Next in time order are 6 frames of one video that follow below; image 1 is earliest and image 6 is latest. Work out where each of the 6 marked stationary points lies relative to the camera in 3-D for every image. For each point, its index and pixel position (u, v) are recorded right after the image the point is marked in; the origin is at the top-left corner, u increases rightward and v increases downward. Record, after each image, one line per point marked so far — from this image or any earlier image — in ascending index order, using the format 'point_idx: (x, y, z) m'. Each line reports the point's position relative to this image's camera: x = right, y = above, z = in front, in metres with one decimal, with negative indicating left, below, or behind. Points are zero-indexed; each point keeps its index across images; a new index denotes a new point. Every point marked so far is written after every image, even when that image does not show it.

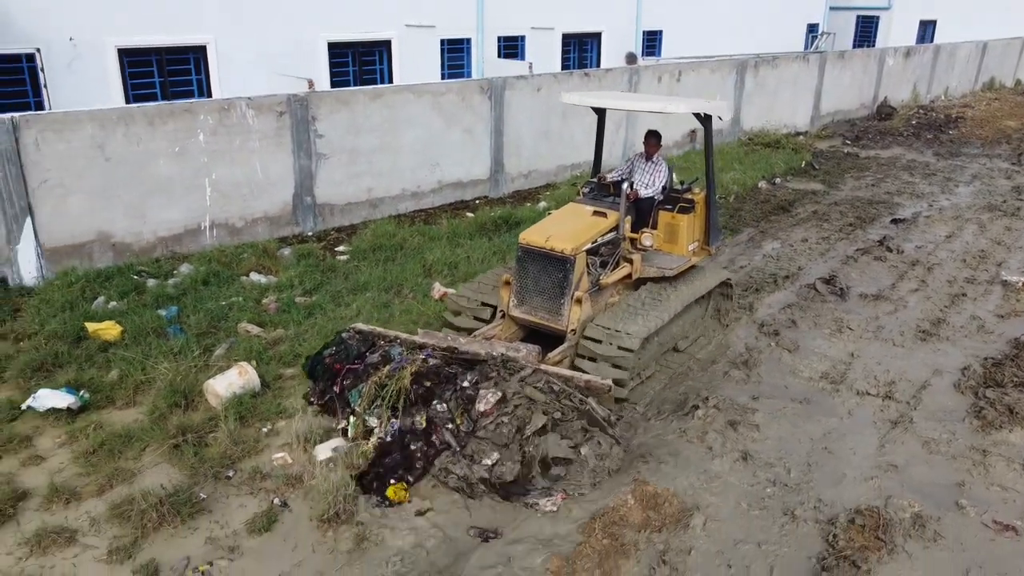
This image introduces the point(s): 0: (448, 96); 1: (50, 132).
0: (-0.9, +2.6, +10.9) m
1: (-4.5, +1.5, +7.9) m
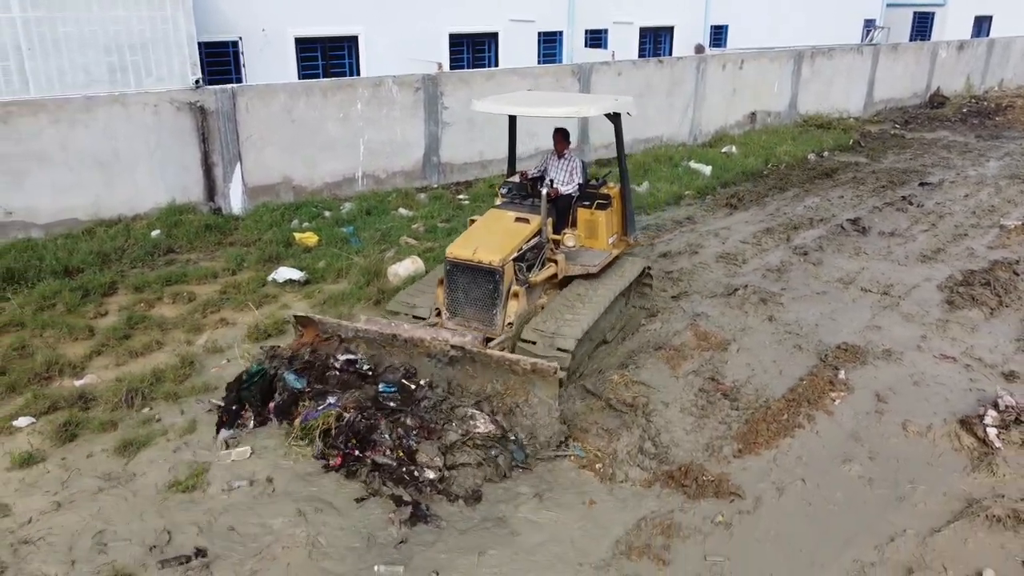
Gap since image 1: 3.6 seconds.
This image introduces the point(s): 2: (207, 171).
0: (+0.5, +3.4, +13.3) m
1: (-3.3, +2.4, +10.5) m
2: (-3.9, +1.5, +10.4) m
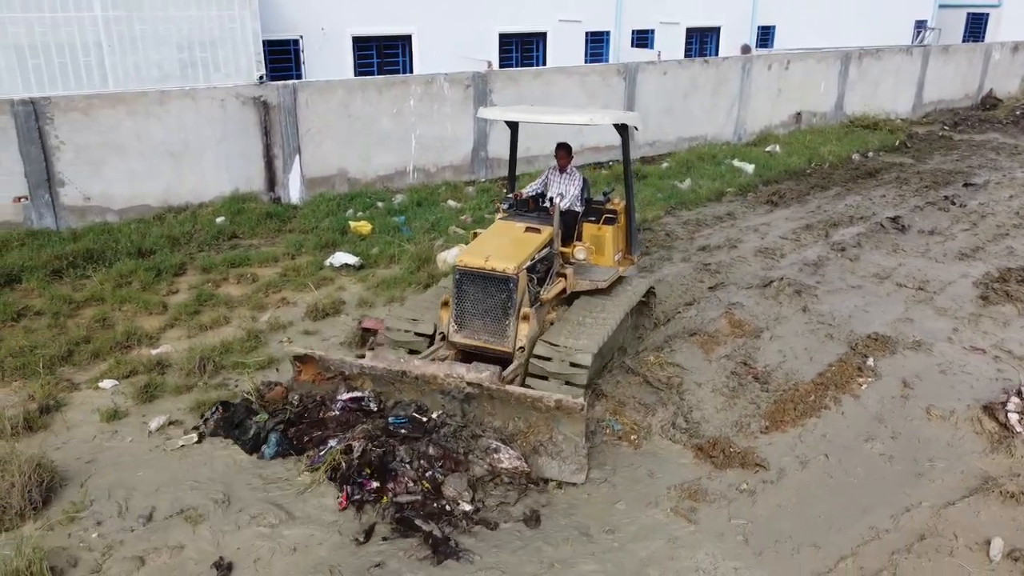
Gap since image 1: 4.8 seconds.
0: (+1.3, +3.5, +13.6) m
1: (-2.7, +2.6, +11.1) m
2: (-3.3, +1.7, +11.0) m
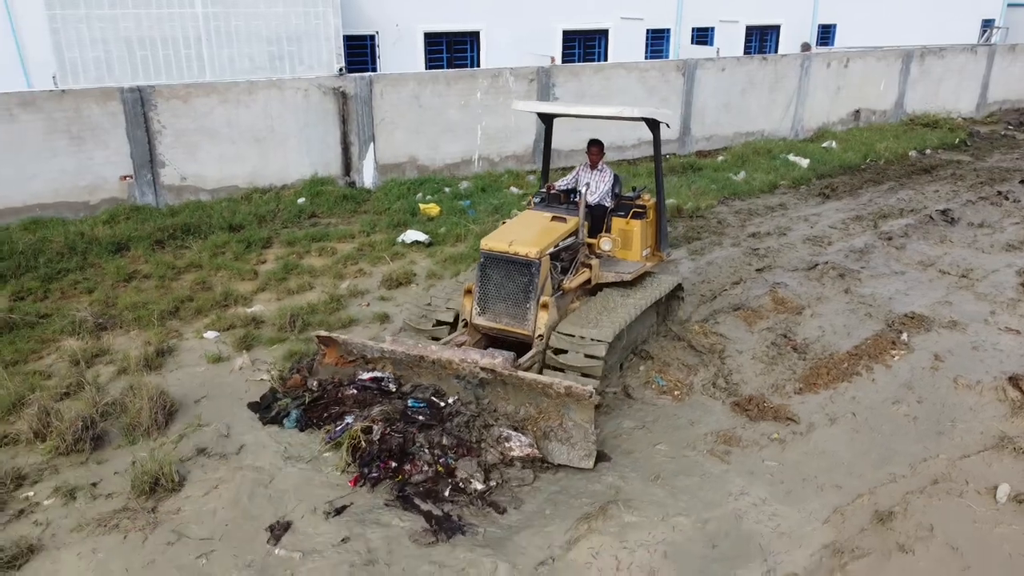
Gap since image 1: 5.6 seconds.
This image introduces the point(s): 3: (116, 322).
0: (+2.4, +3.7, +14.1) m
1: (-1.8, +2.9, +11.9) m
2: (-2.4, +2.0, +11.8) m
3: (-3.5, -0.3, +7.3) m
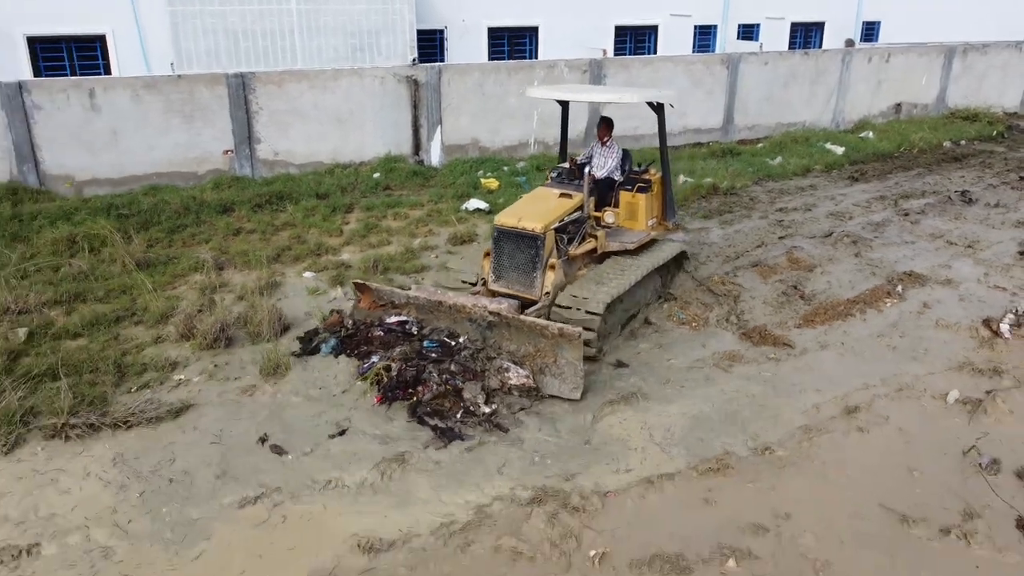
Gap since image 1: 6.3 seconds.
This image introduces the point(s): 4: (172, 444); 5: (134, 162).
0: (+3.5, +4.2, +15.2) m
1: (-0.9, +3.5, +13.3) m
2: (-1.6, +2.6, +13.3) m
3: (-3.0, +0.3, +8.8) m
4: (-2.3, -1.0, +5.5) m
5: (-5.4, +1.8, +11.6) m
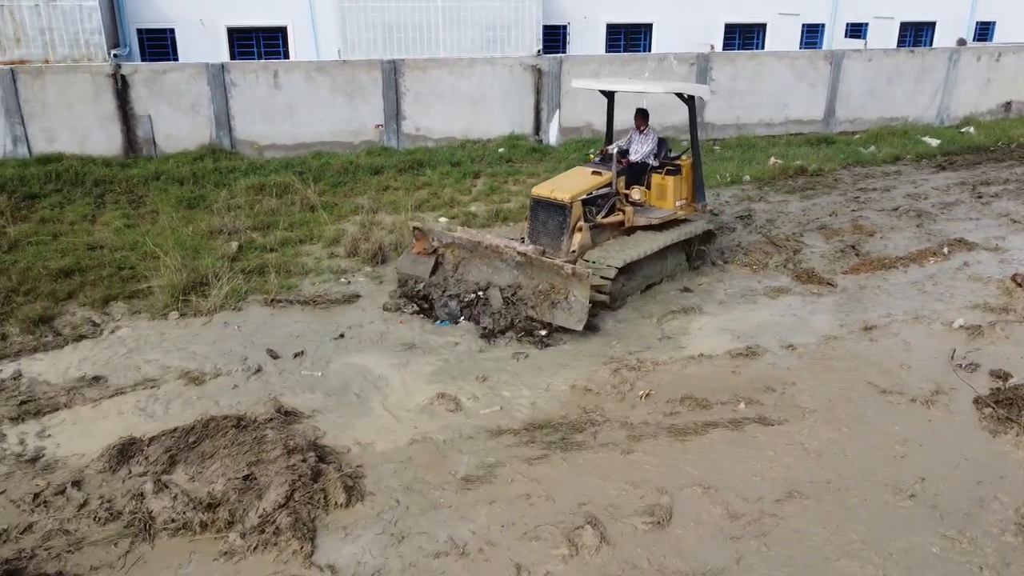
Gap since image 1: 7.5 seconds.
0: (+5.8, +4.6, +16.3) m
1: (+1.2, +4.1, +15.1) m
2: (+0.5, +3.2, +15.1) m
3: (-1.7, +1.1, +10.9) m
4: (-1.5, -0.3, +7.5) m
5: (-3.6, +2.7, +14.0) m
